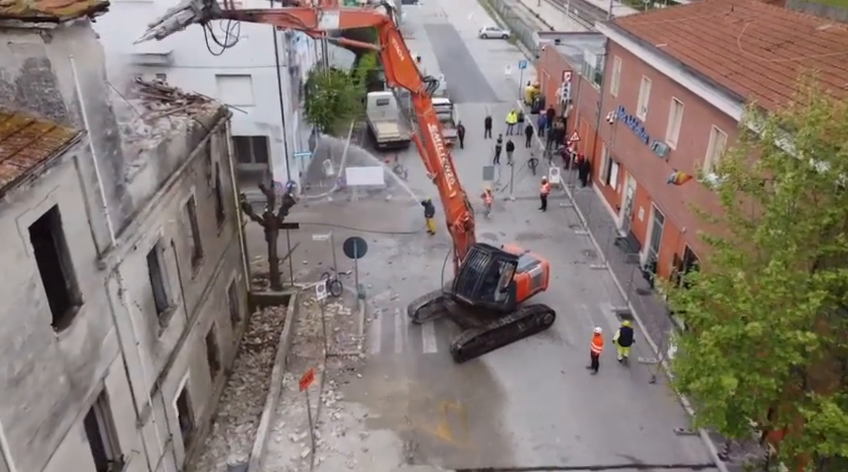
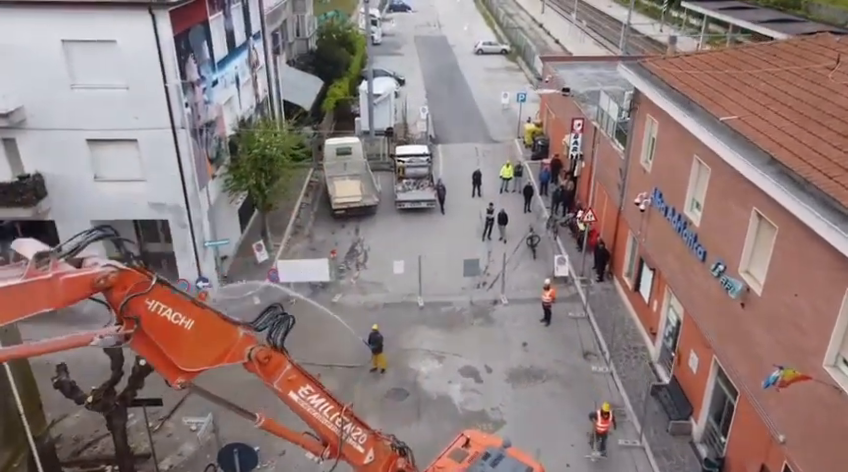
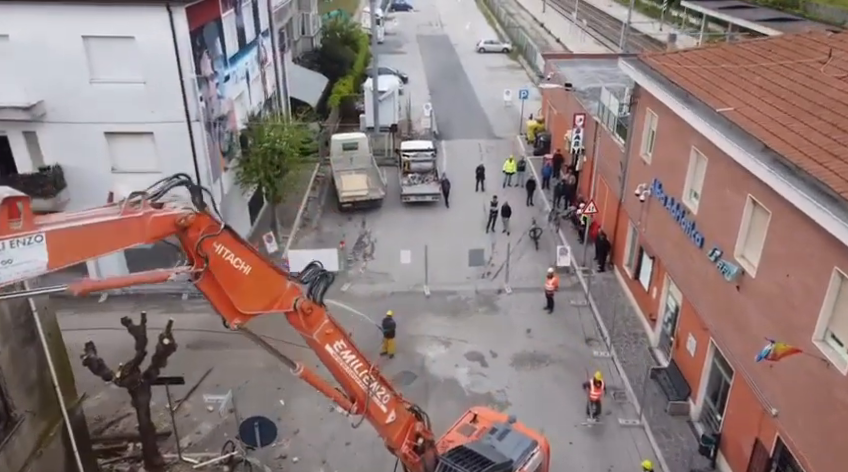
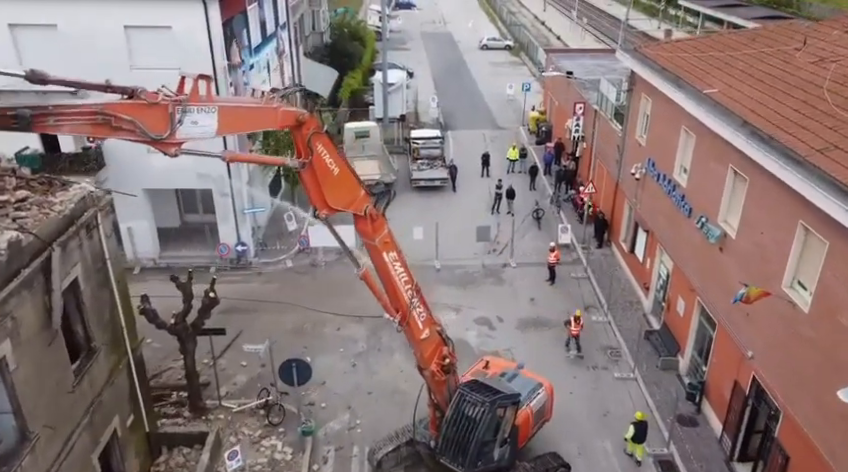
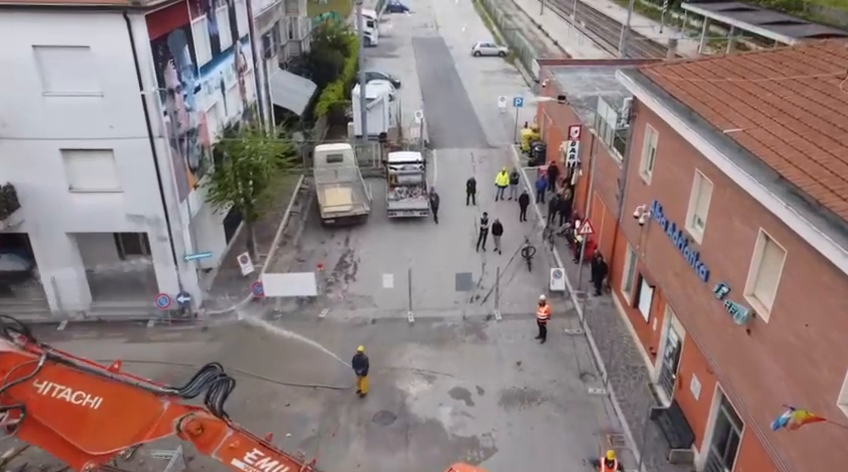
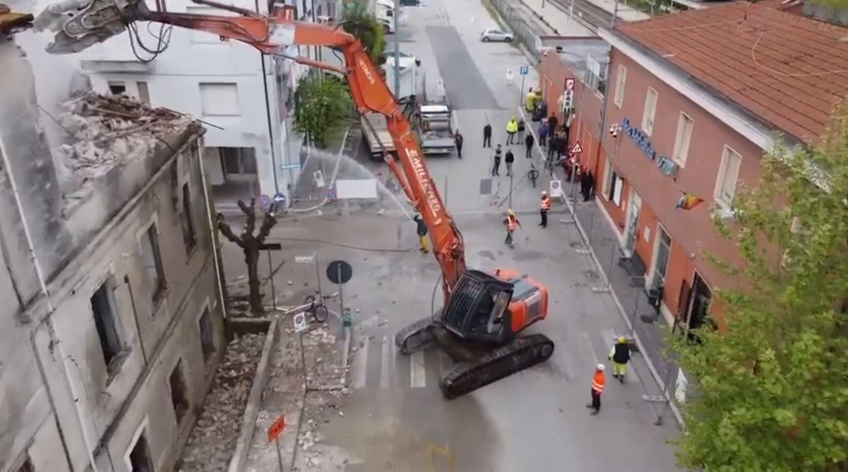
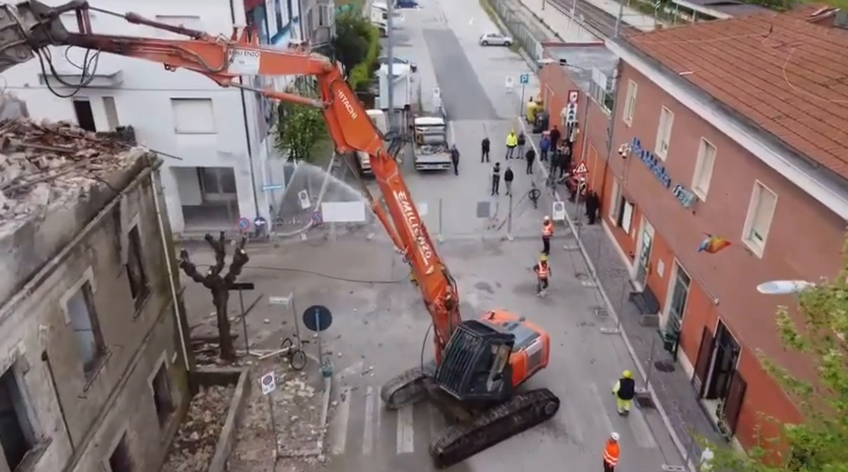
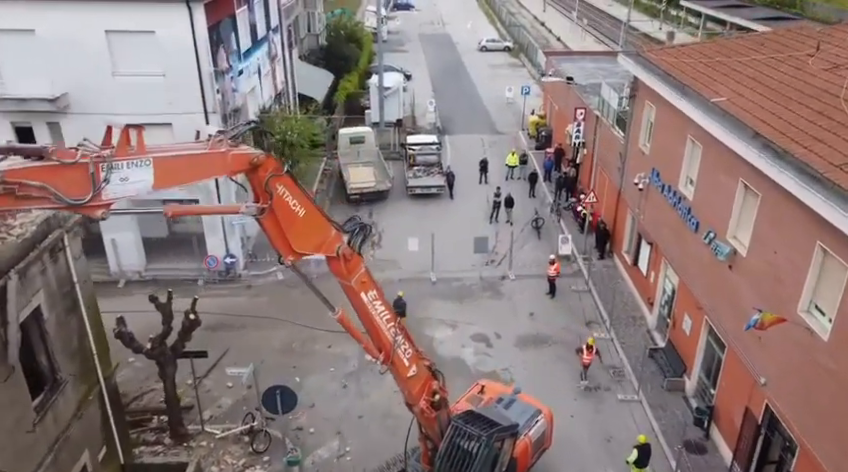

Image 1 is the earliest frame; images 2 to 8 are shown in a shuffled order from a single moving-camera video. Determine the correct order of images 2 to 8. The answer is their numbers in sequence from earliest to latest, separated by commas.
6, 7, 4, 8, 3, 2, 5
